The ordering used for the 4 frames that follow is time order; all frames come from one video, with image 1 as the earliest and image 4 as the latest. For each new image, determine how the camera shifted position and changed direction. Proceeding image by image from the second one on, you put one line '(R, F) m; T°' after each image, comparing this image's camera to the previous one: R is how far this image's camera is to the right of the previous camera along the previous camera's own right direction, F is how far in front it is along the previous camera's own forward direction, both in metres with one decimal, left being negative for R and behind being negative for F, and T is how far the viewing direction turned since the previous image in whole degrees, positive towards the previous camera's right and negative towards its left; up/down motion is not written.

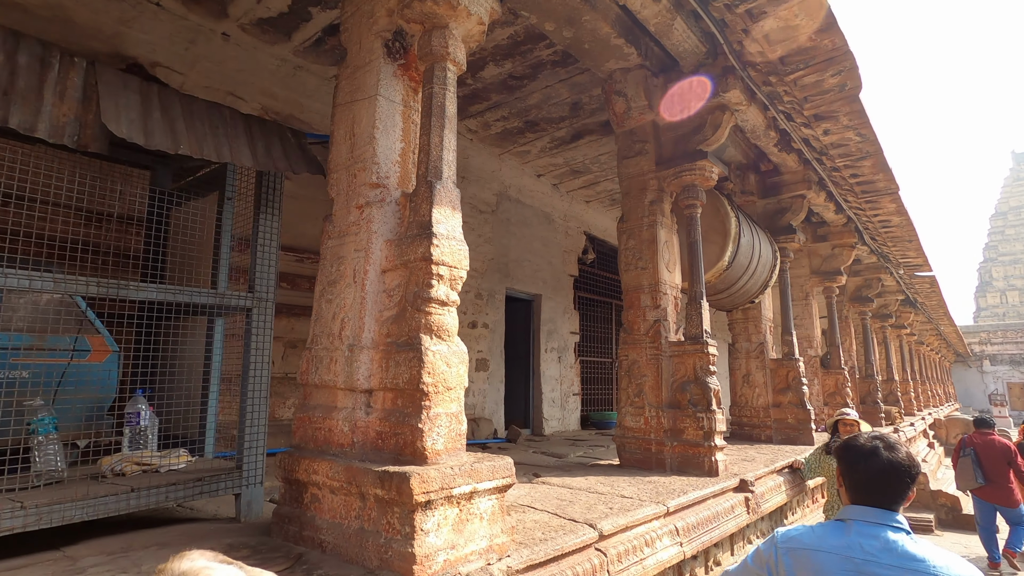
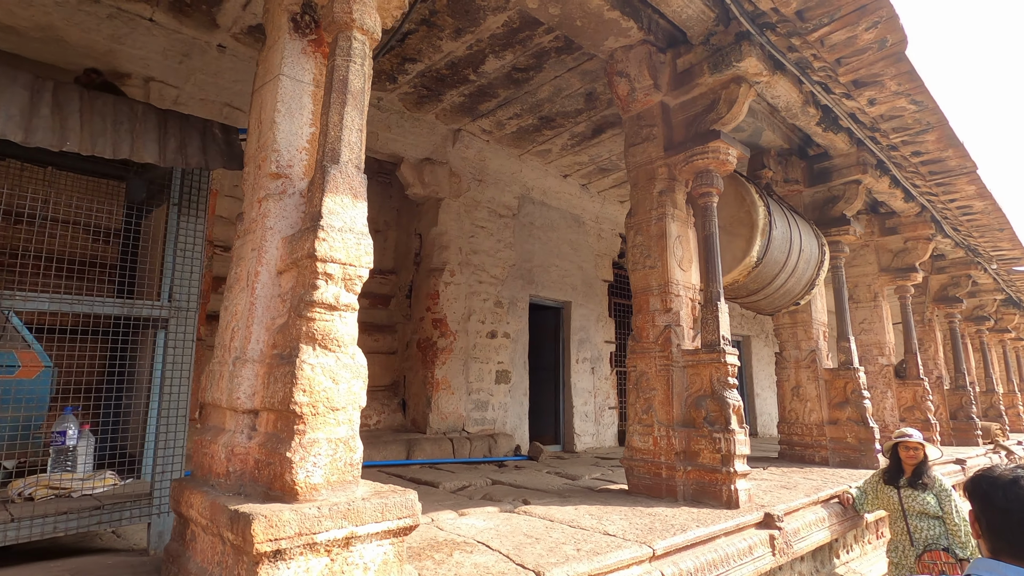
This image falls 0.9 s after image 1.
(+0.5, +0.3) m; -7°
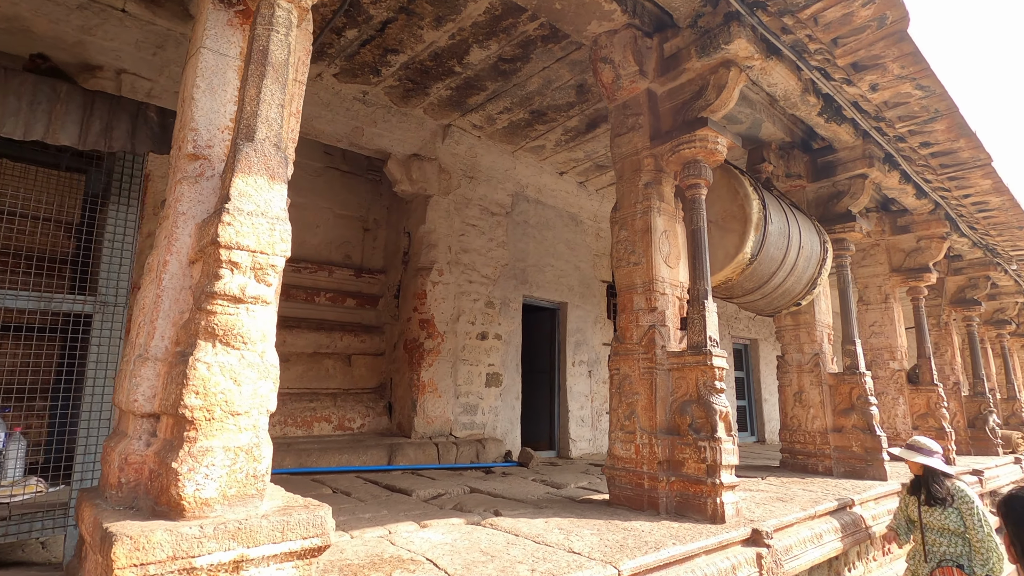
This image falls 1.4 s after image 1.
(+0.2, +0.2) m; -1°
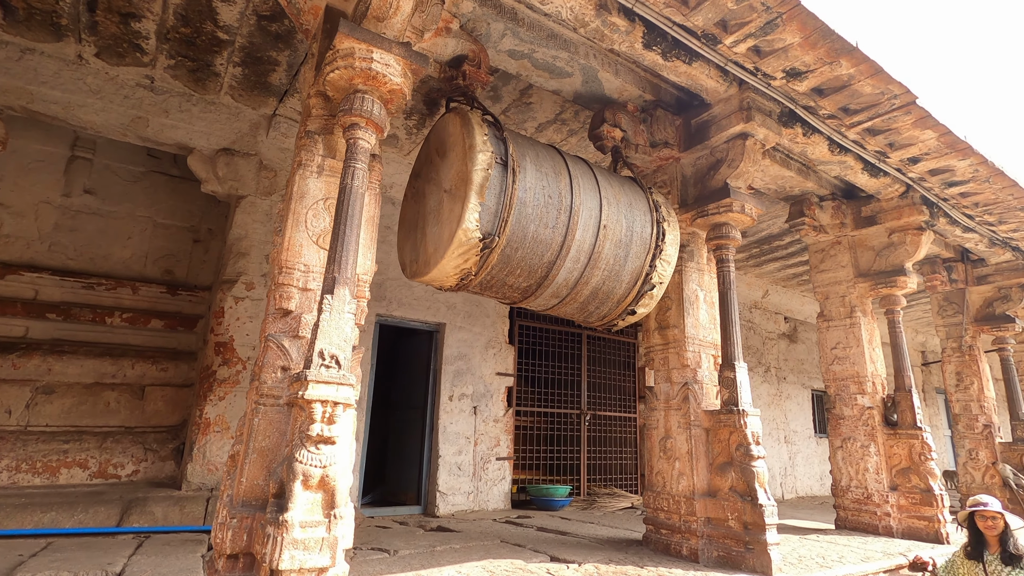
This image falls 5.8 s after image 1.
(+1.9, +1.1) m; -7°
